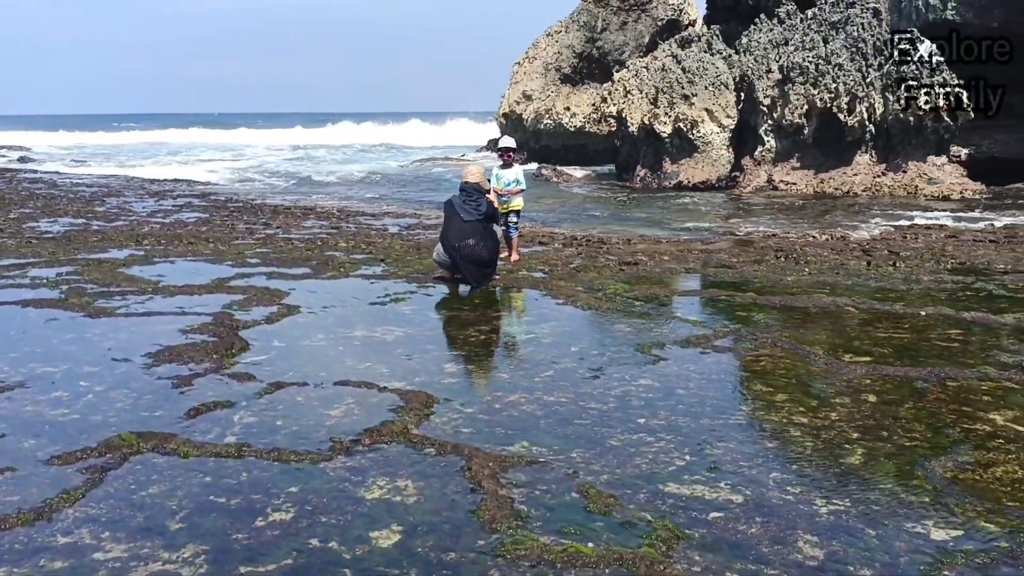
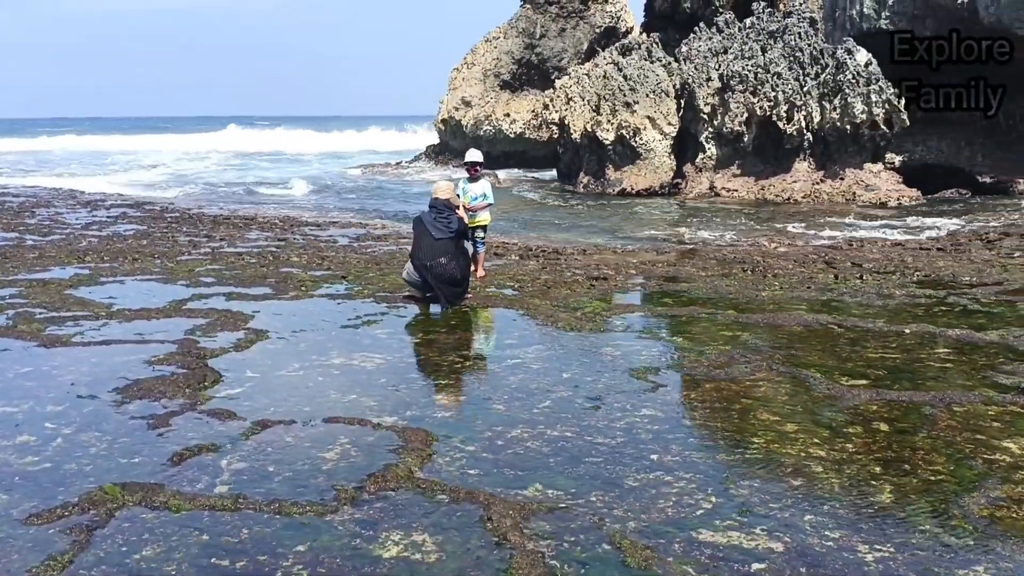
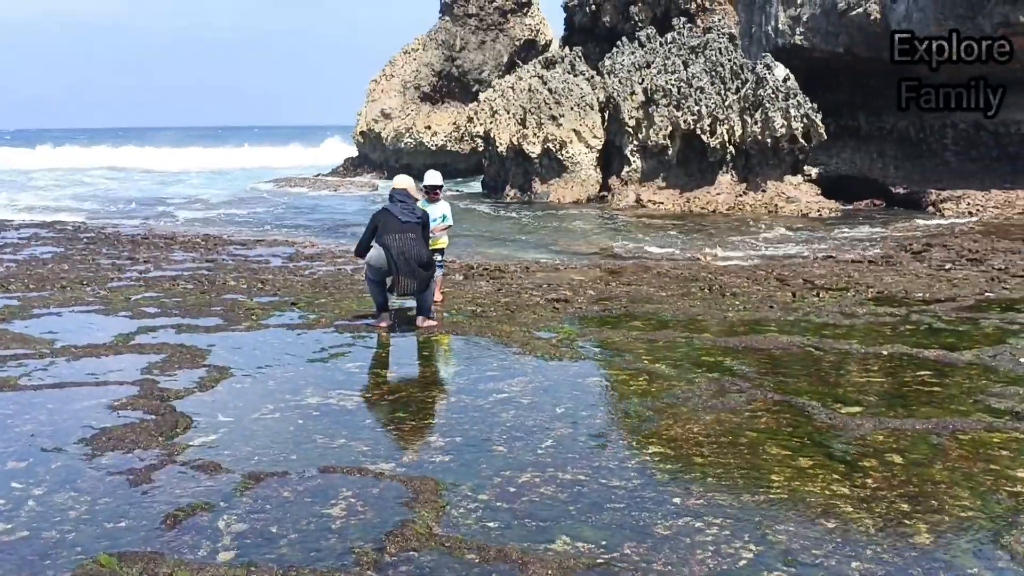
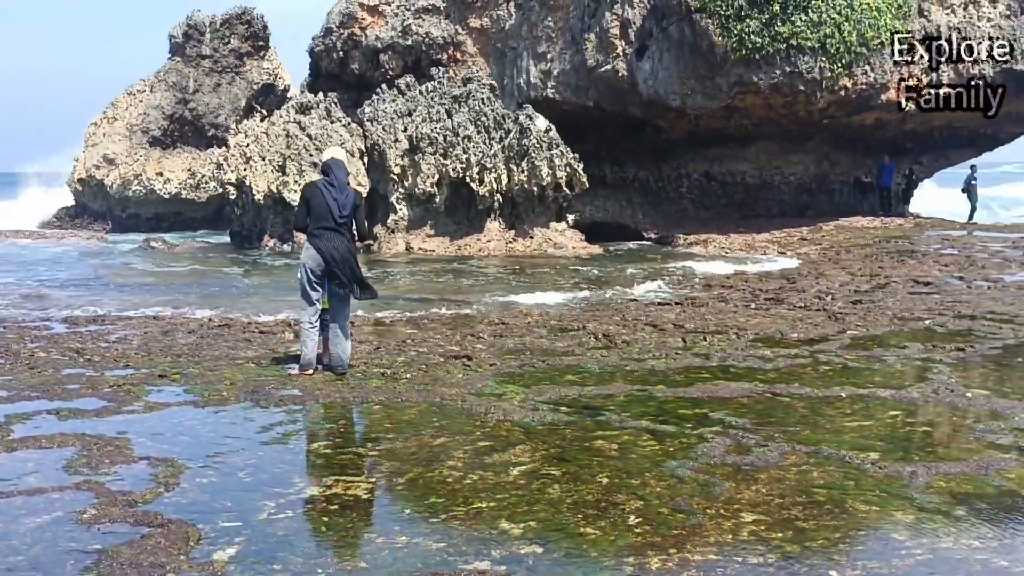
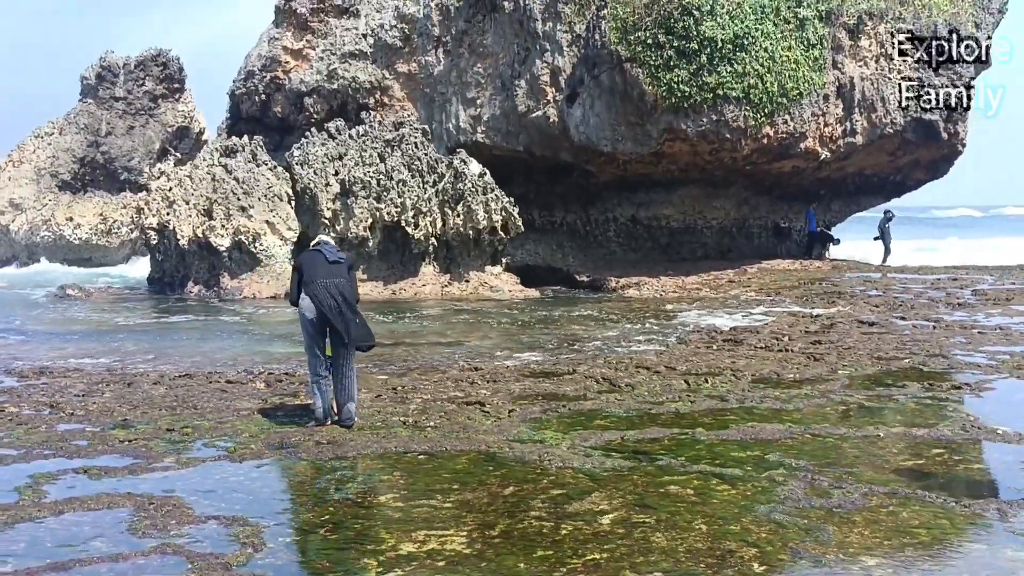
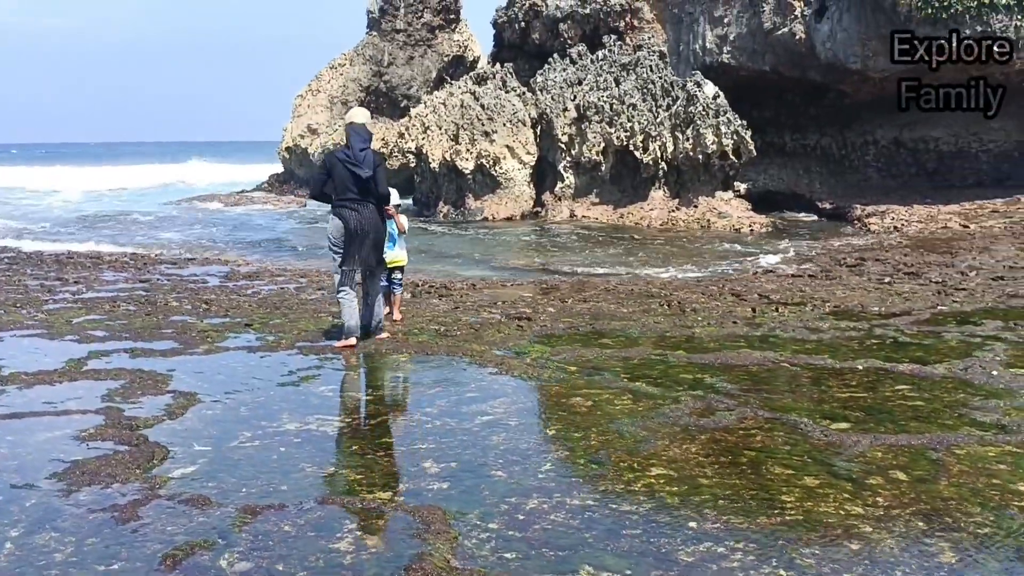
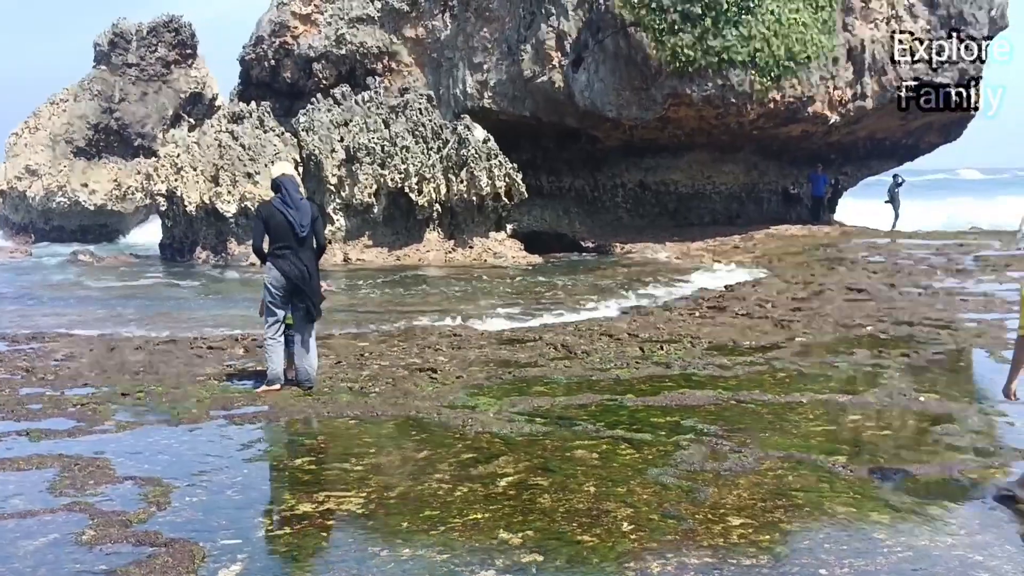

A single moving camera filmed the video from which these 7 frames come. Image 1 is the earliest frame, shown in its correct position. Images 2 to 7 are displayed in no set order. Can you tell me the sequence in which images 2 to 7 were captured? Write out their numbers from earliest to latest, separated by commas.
2, 3, 6, 4, 7, 5
